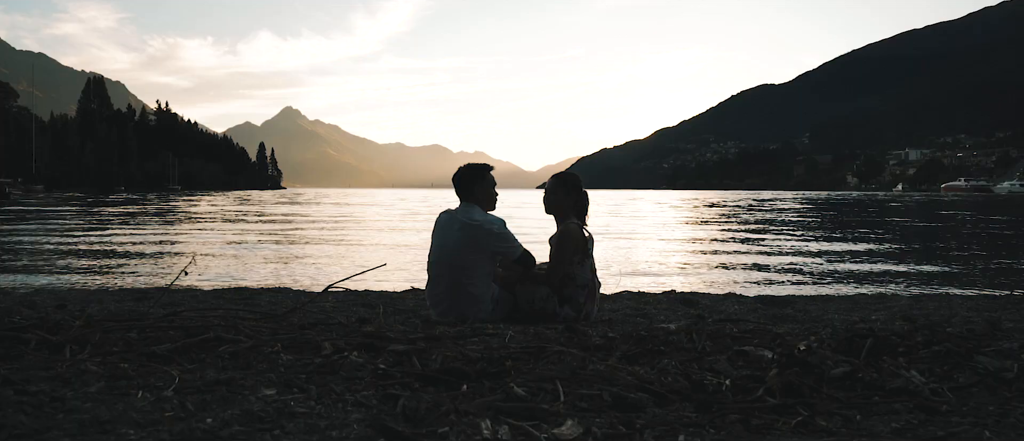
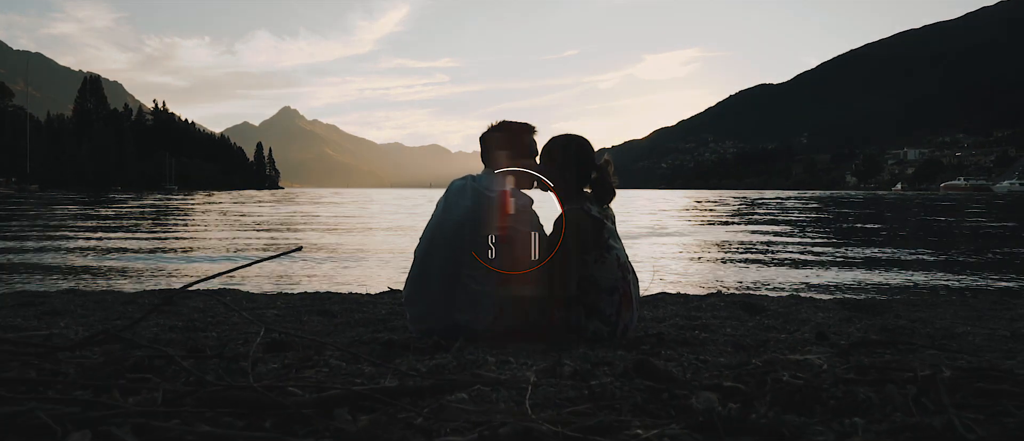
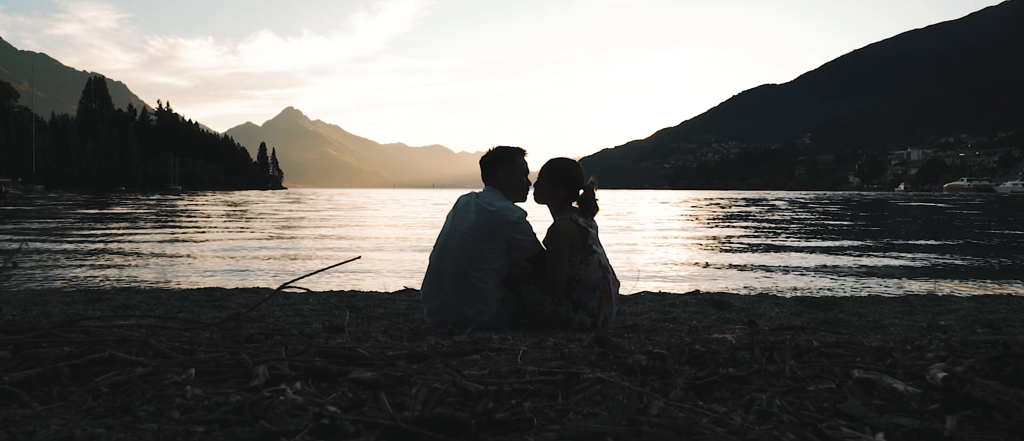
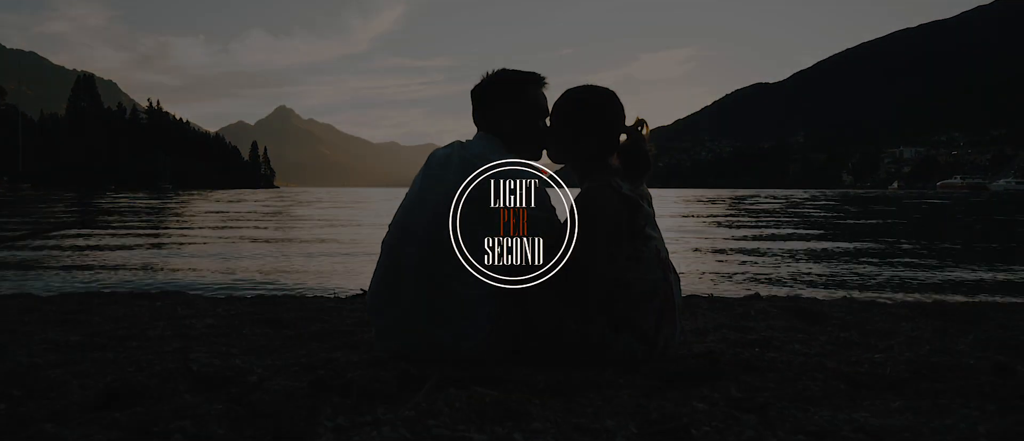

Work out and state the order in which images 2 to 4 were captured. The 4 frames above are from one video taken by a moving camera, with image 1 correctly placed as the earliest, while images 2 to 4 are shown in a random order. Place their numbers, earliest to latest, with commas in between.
3, 2, 4
